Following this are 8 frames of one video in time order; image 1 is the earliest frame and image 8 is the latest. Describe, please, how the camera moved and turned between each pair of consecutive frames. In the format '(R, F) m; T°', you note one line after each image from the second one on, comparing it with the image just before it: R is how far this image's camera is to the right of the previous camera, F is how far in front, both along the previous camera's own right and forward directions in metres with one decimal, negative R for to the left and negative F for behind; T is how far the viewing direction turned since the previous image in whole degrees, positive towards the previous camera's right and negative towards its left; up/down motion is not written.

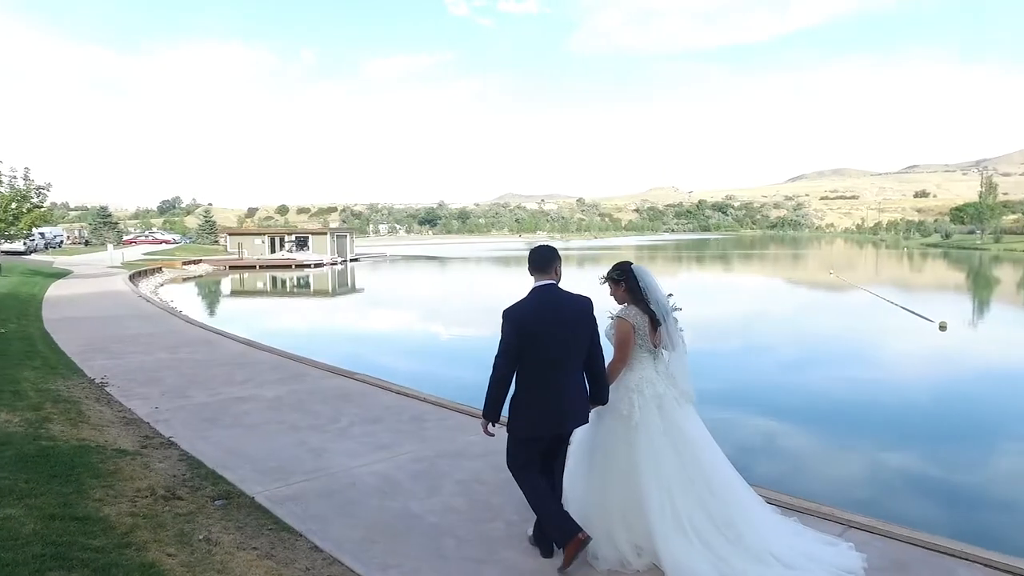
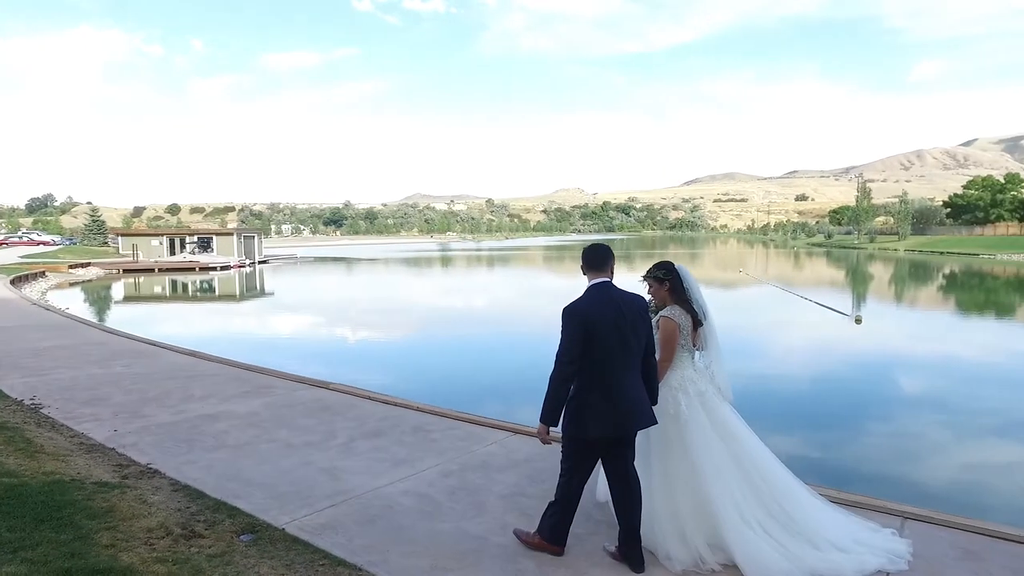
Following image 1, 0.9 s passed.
(-0.7, +0.2) m; +8°
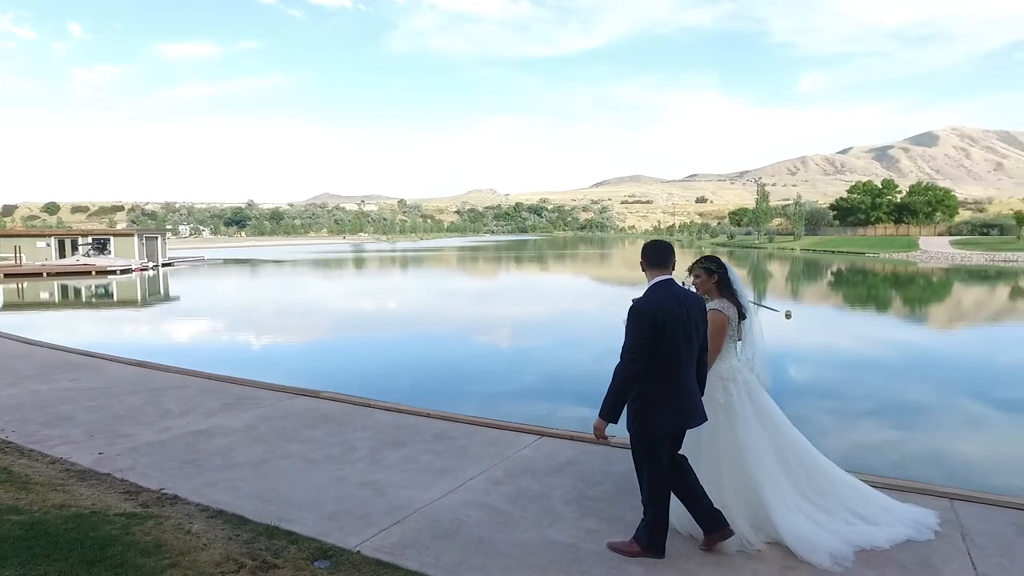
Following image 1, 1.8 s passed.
(-0.7, +0.1) m; +8°
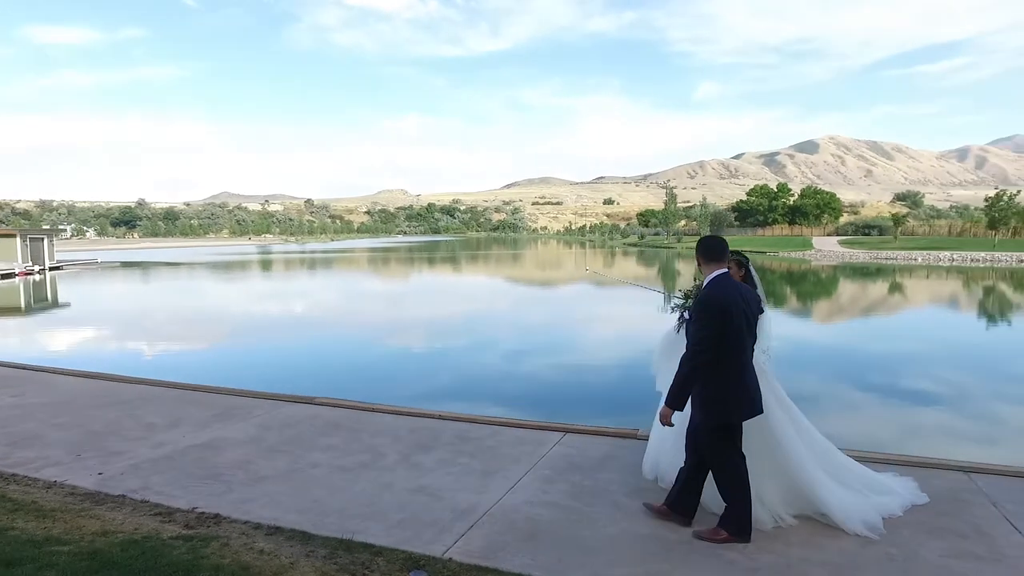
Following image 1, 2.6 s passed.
(-0.7, +0.1) m; +8°
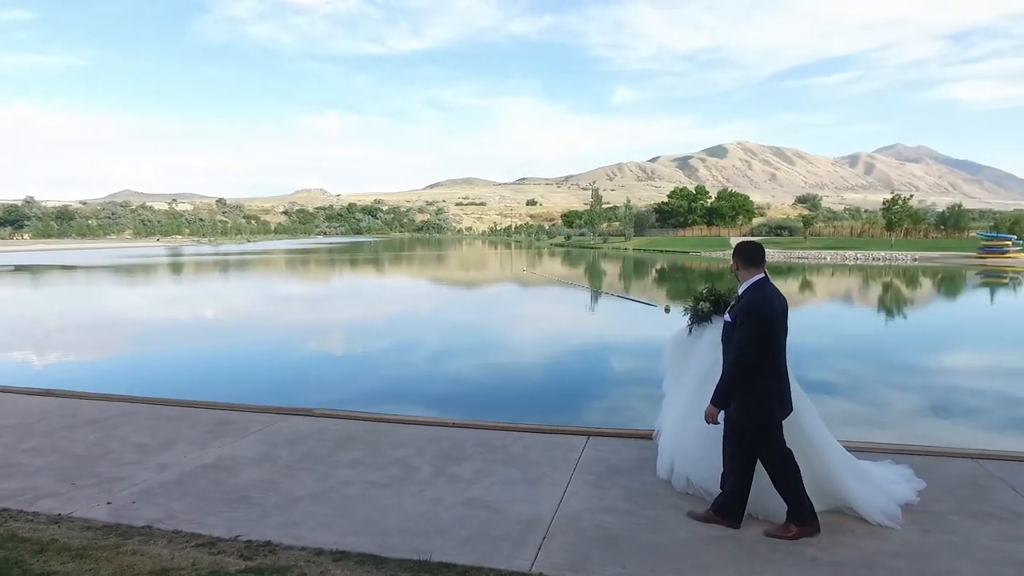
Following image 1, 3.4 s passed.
(-0.6, +0.1) m; +7°
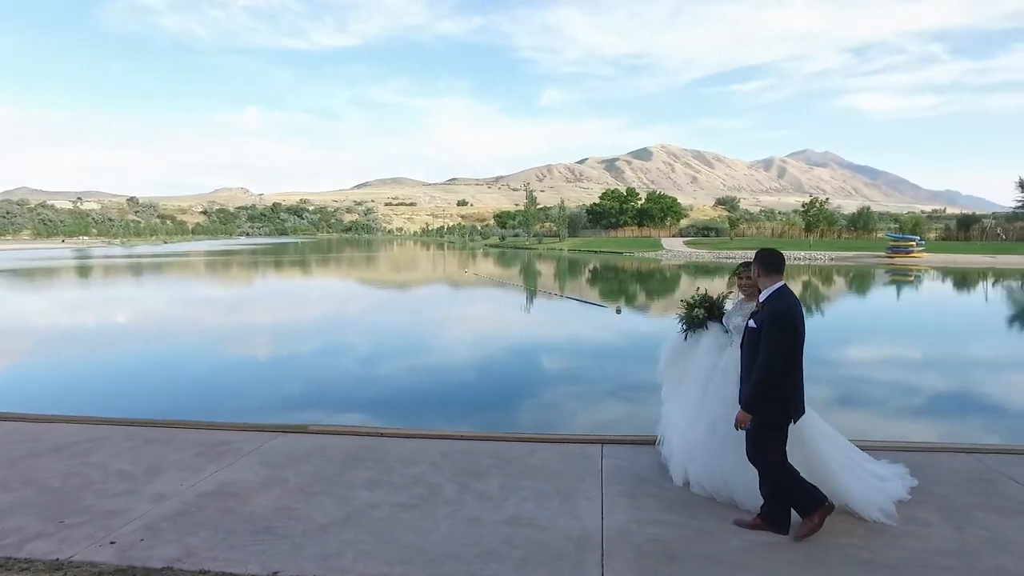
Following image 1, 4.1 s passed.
(-0.5, +0.1) m; +6°
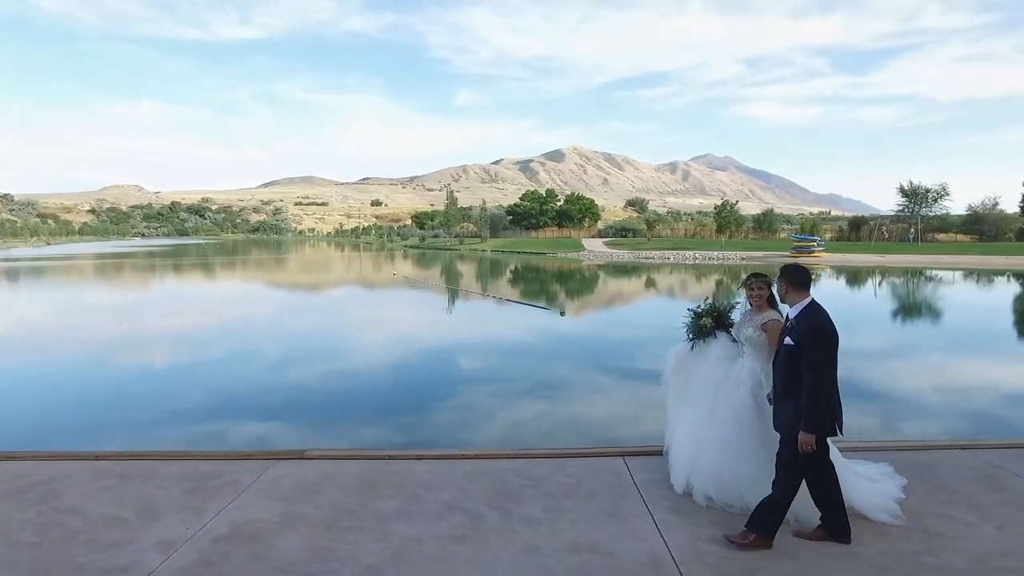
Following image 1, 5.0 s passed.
(-0.6, +0.2) m; +8°
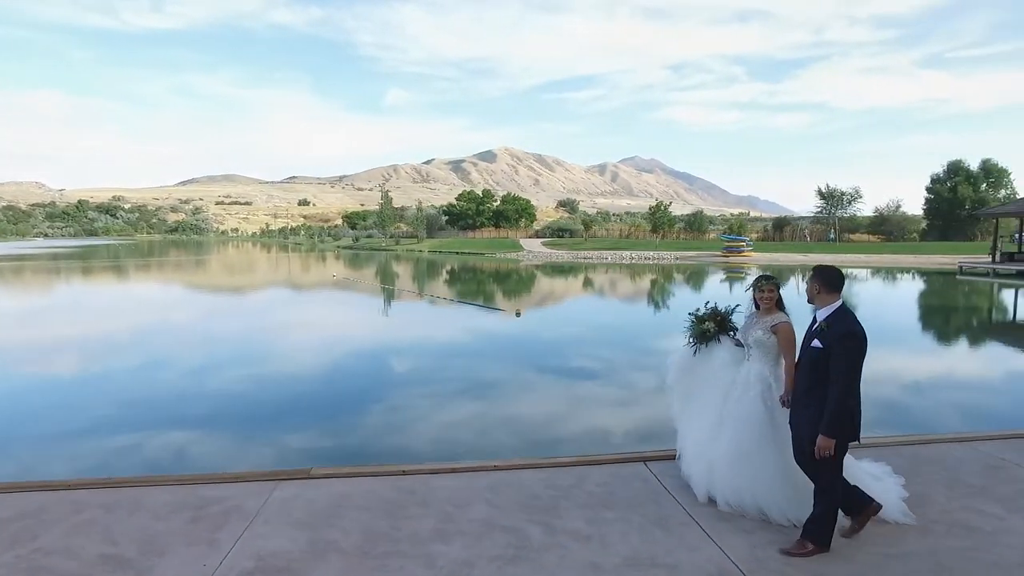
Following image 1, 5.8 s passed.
(-0.5, +0.2) m; +6°
